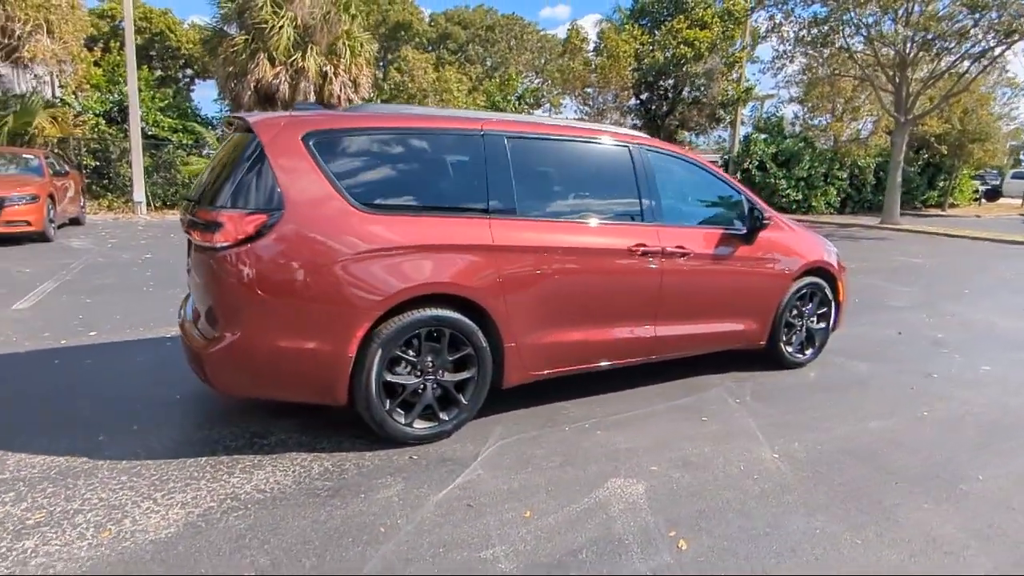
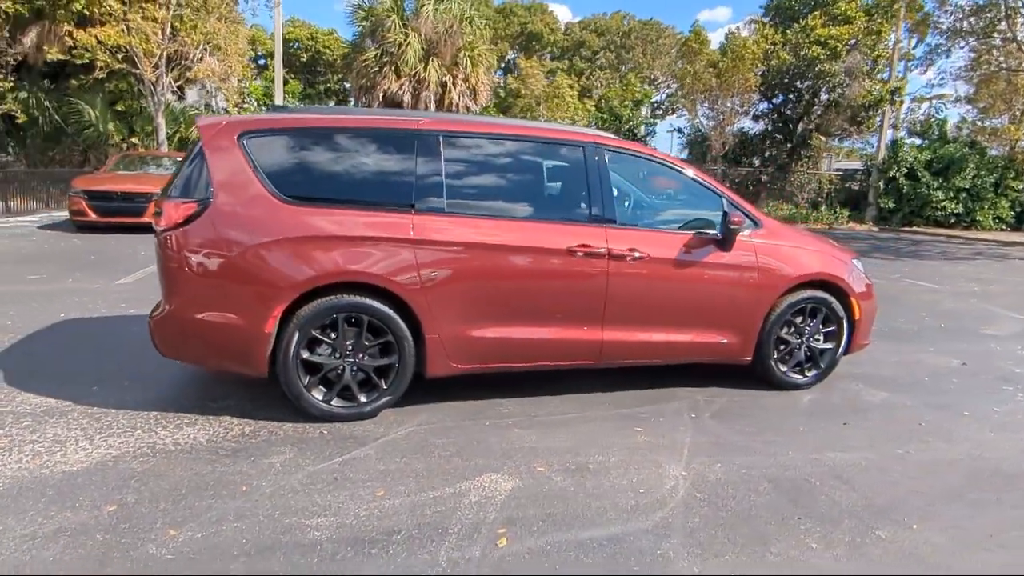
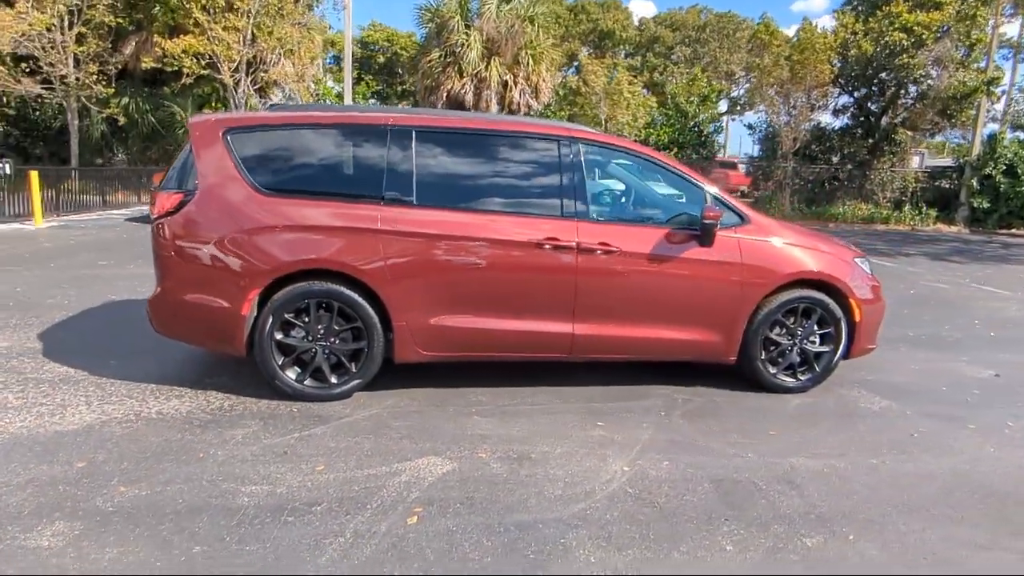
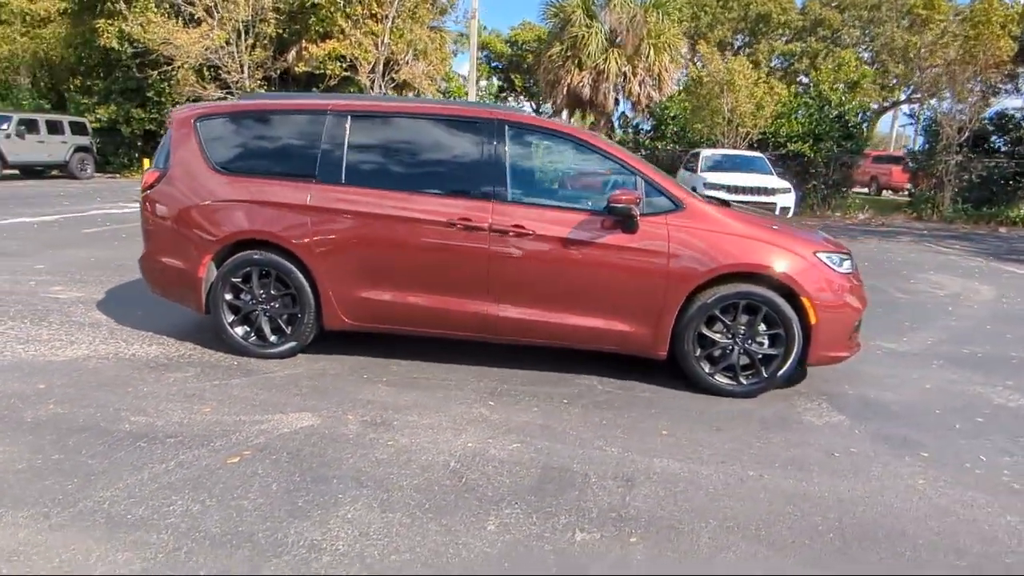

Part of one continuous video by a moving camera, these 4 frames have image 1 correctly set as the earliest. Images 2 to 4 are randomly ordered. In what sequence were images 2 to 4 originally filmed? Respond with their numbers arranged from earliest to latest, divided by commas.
2, 3, 4
